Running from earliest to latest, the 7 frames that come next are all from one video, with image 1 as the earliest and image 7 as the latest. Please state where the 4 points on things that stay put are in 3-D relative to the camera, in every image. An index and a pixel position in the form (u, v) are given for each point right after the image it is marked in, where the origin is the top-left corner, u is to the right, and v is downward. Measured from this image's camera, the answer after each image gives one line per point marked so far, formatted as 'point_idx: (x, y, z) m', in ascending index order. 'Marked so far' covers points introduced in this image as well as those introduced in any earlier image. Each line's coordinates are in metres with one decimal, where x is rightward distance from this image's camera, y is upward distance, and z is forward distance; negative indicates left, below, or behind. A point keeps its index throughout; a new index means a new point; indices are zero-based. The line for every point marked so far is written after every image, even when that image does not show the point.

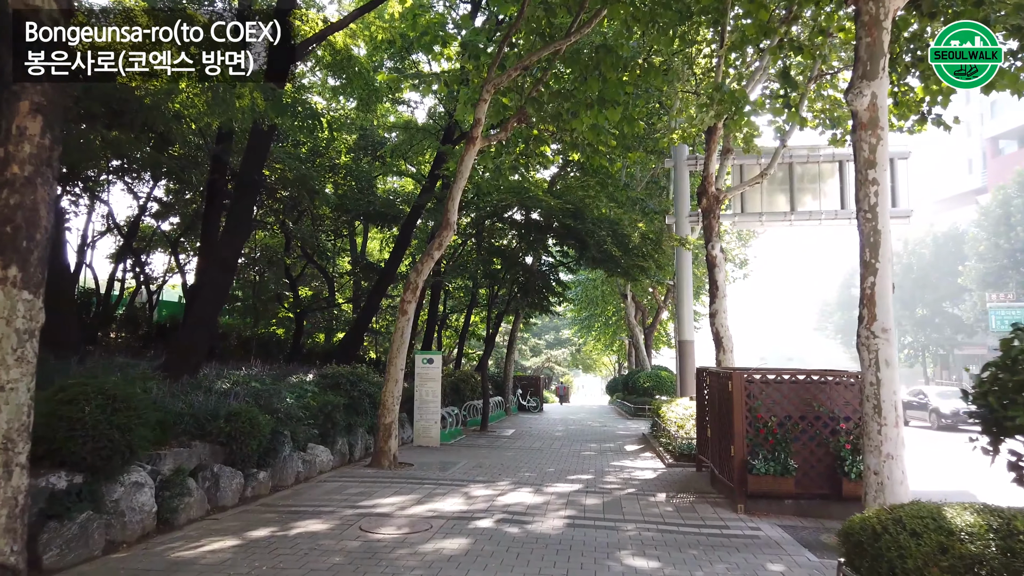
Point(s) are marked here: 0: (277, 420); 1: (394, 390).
0: (-2.7, -1.5, +8.4) m
1: (-1.6, -1.4, +10.3) m
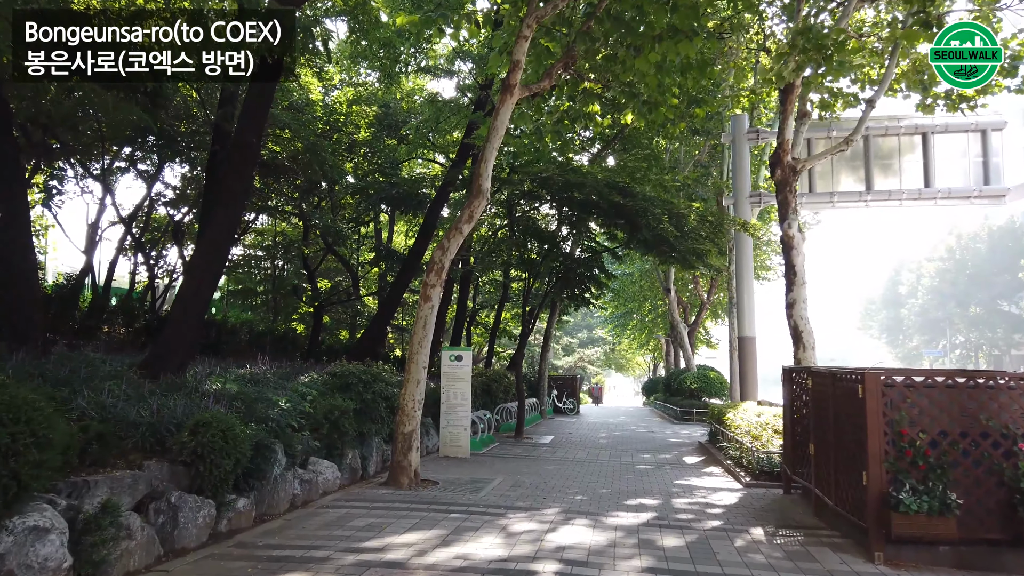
0: (-2.2, -1.3, +6.7) m
1: (-1.1, -1.2, +8.5) m
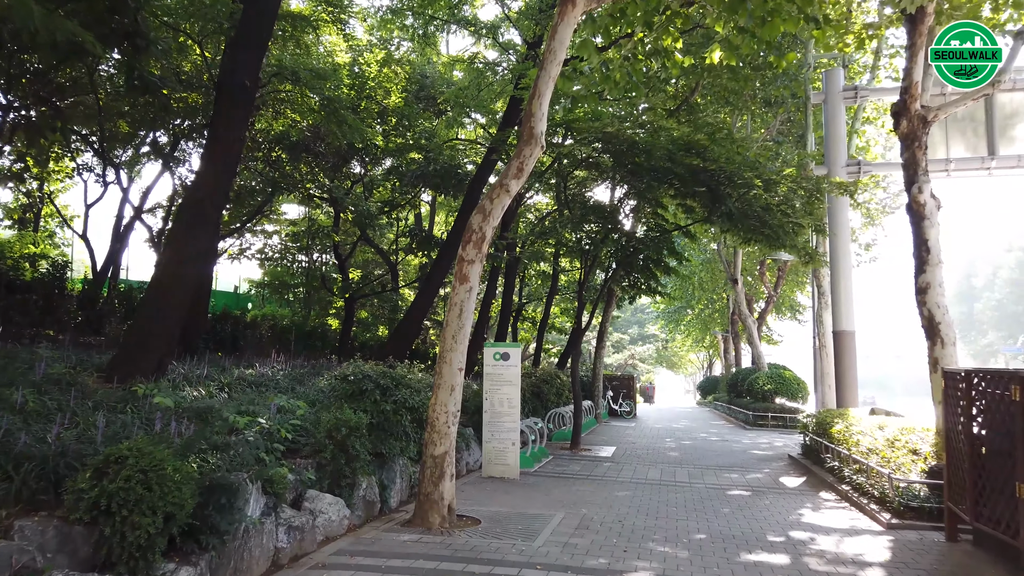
0: (-1.8, -1.1, +4.7) m
1: (-0.5, -1.0, +6.5) m
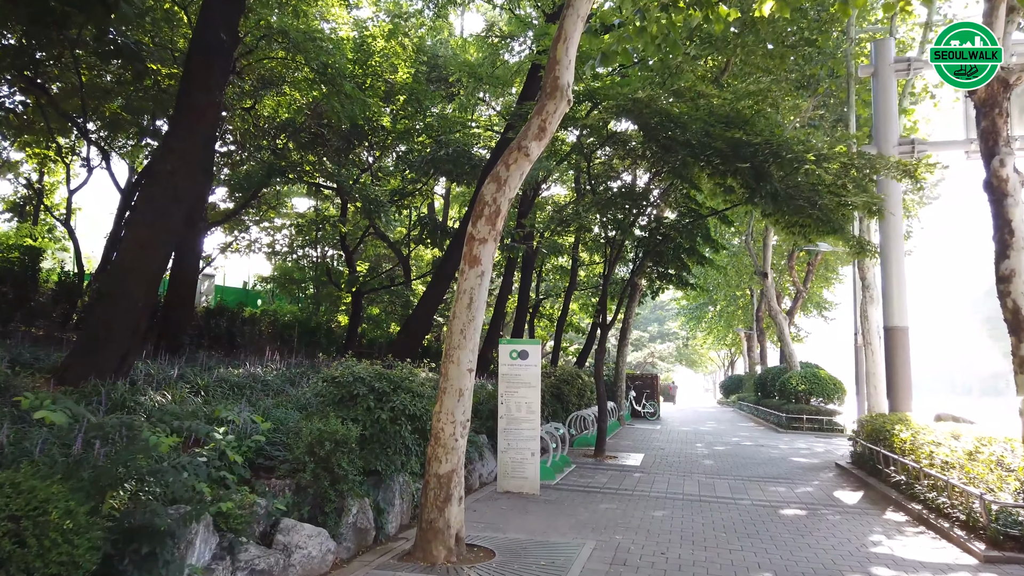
0: (-1.6, -1.0, +3.6) m
1: (-0.4, -0.9, +5.4) m
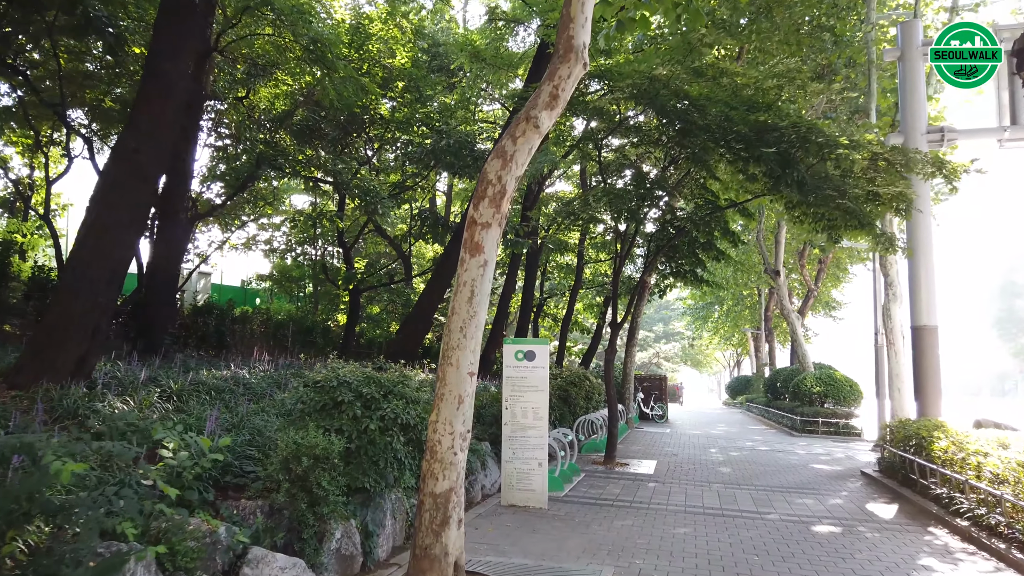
0: (-1.6, -0.9, +2.9) m
1: (-0.3, -0.8, +4.7) m
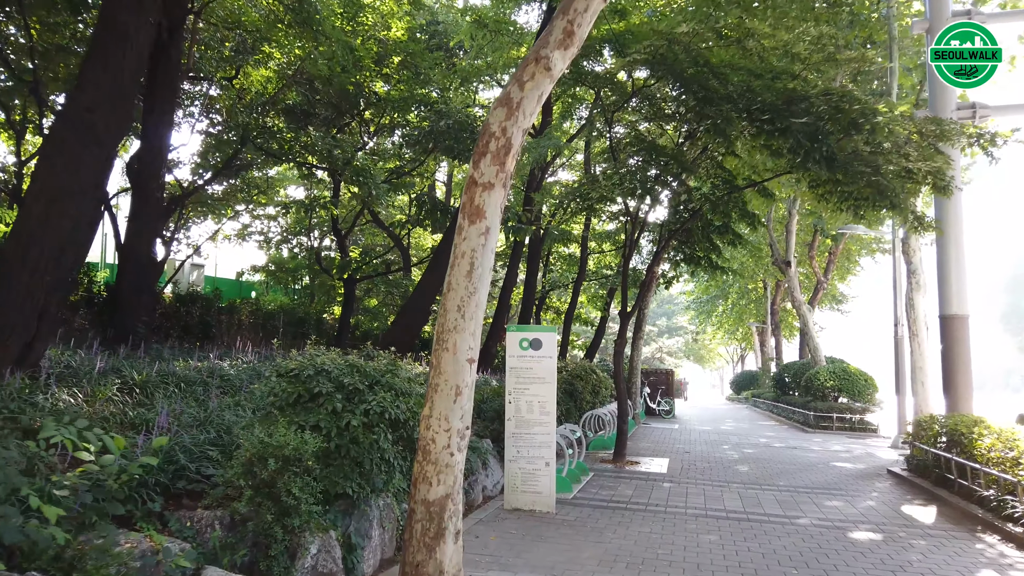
0: (-1.6, -0.8, +2.2) m
1: (-0.3, -0.7, +4.0) m
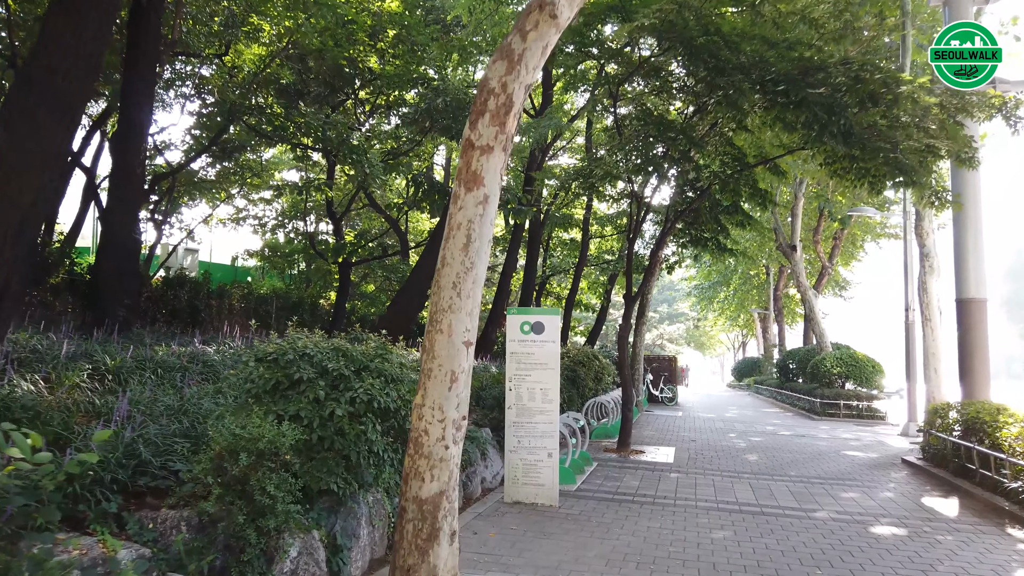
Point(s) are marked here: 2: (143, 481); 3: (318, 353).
0: (-1.6, -0.7, +1.8) m
1: (-0.3, -0.6, +3.6) m
2: (-1.6, -0.9, +3.3) m
3: (-1.0, -0.4, +4.0) m
